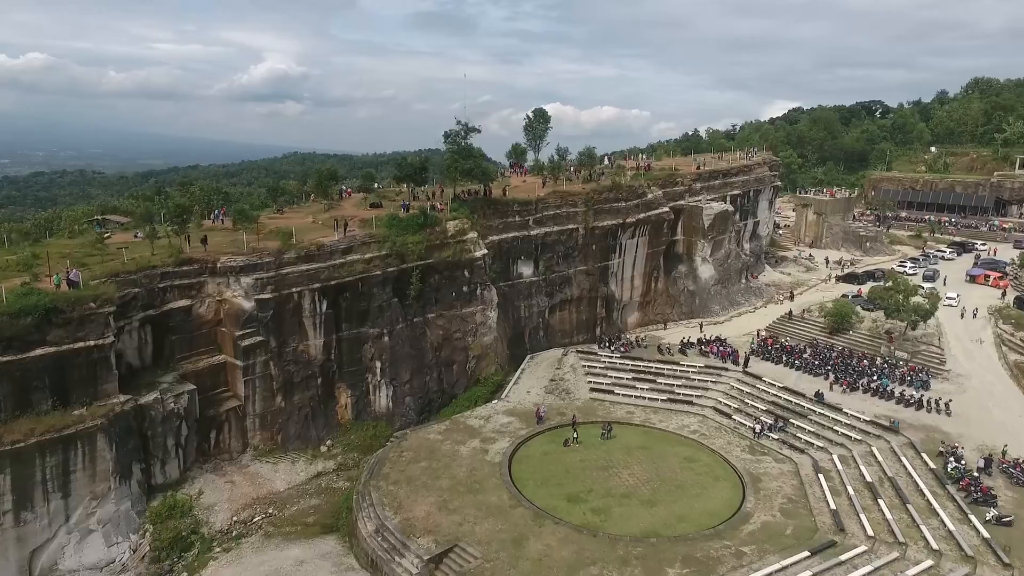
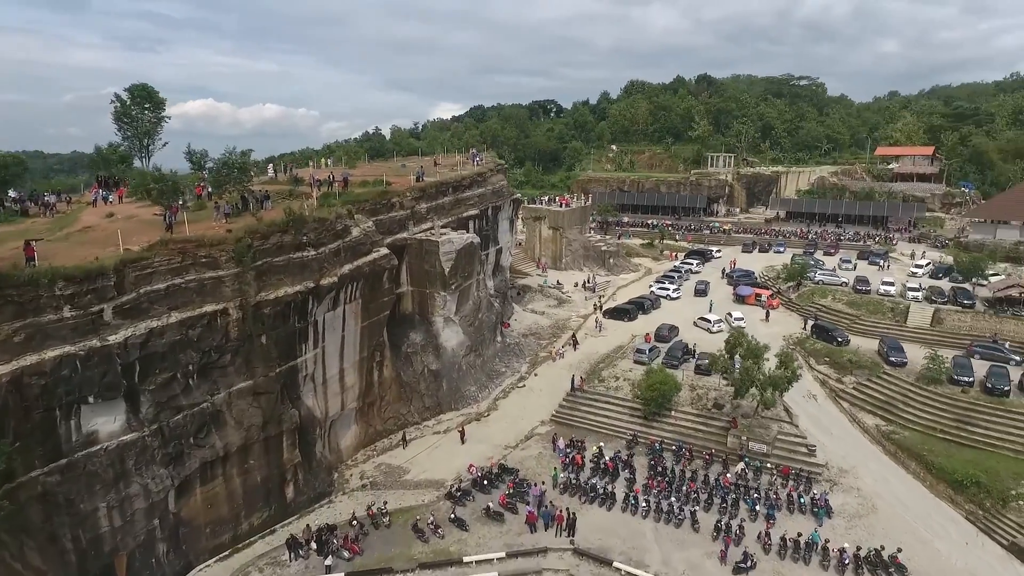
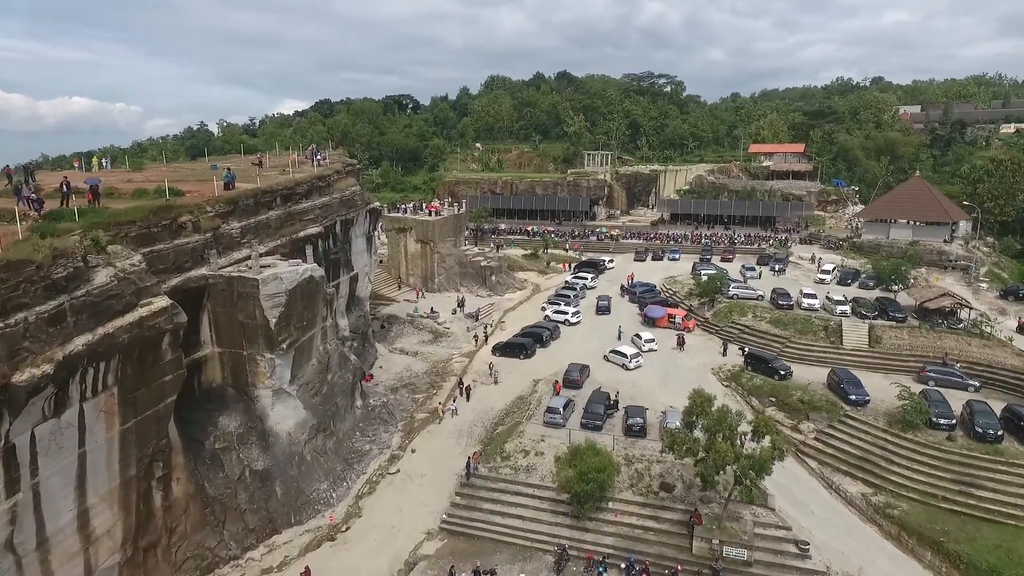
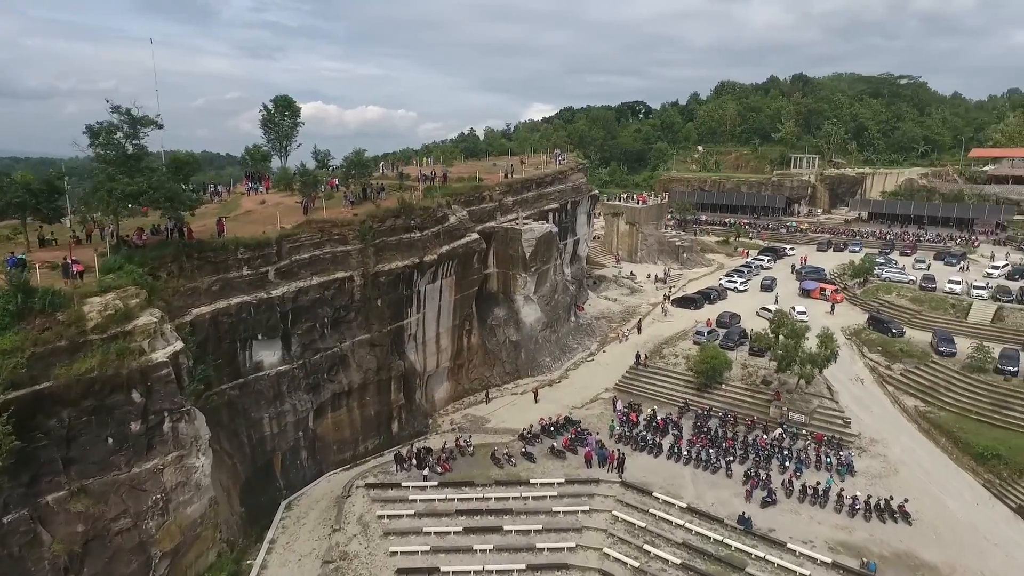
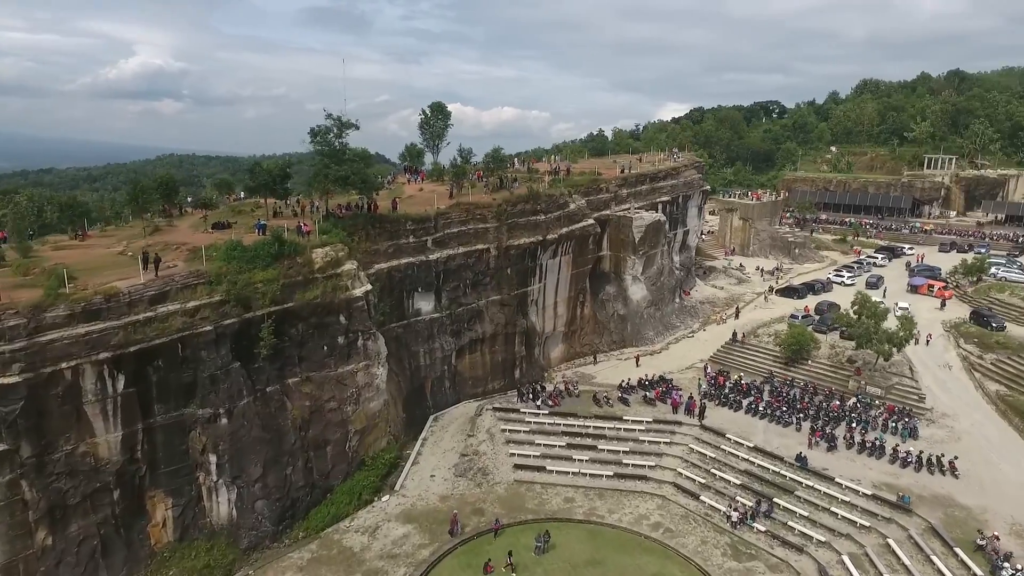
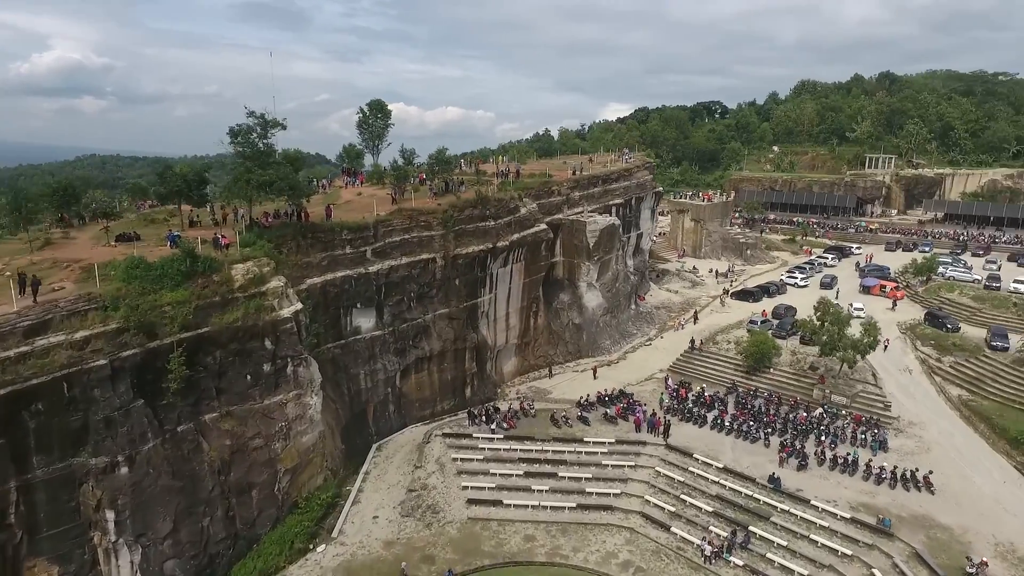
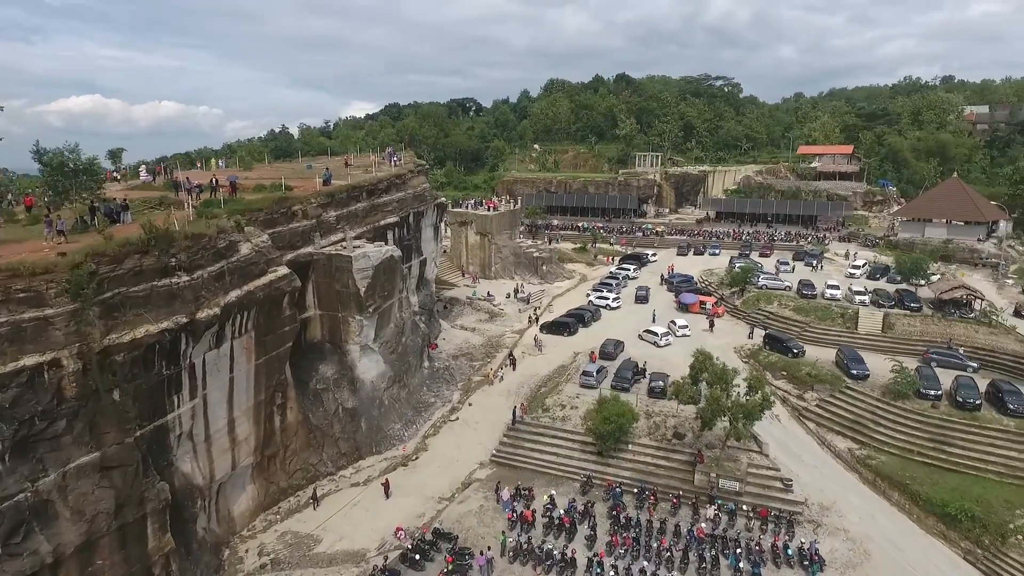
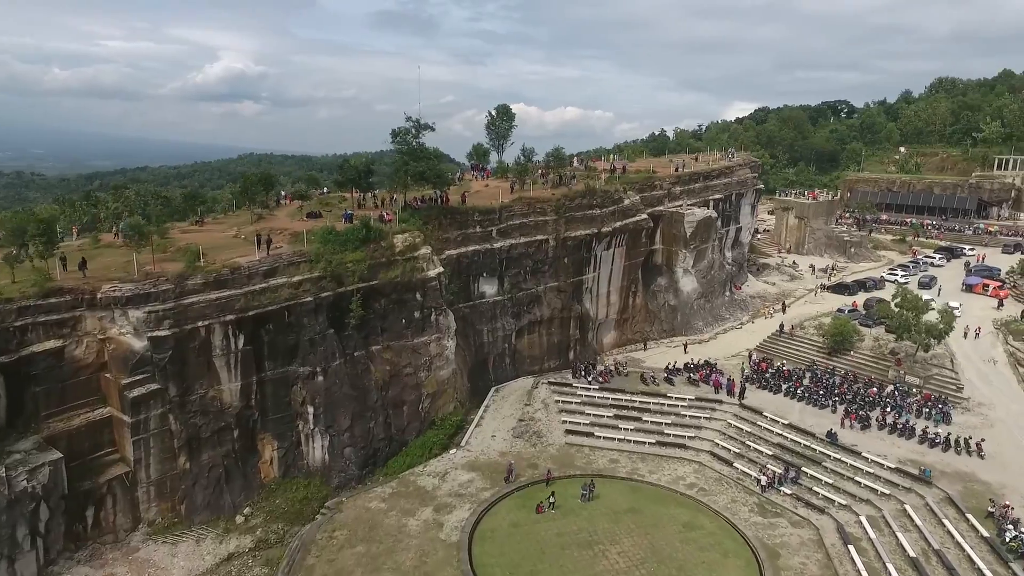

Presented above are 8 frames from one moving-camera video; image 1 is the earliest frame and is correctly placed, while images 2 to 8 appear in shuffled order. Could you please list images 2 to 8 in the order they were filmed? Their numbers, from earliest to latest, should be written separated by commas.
8, 5, 6, 4, 2, 7, 3
